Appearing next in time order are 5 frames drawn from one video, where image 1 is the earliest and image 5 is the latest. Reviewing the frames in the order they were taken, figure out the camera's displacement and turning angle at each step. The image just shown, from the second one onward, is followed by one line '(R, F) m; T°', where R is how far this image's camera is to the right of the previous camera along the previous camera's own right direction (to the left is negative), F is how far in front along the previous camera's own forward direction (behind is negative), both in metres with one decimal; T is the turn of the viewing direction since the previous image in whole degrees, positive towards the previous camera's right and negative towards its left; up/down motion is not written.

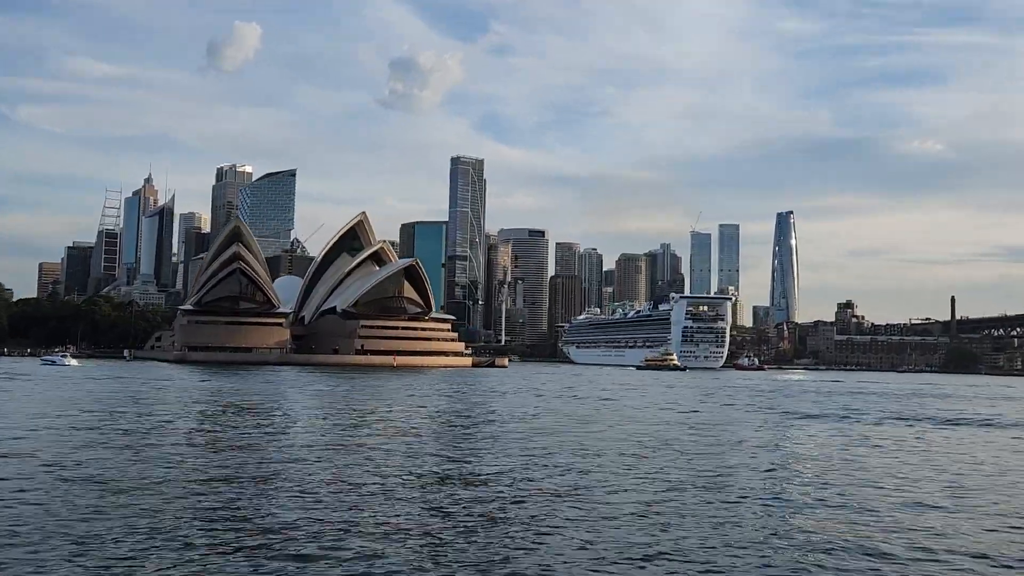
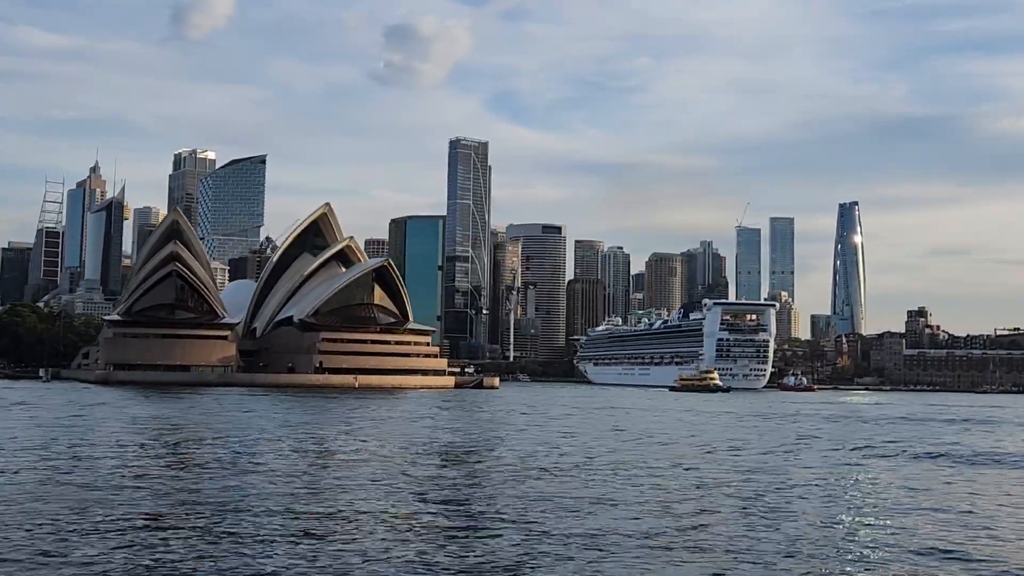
(+0.6, +13.4) m; -1°
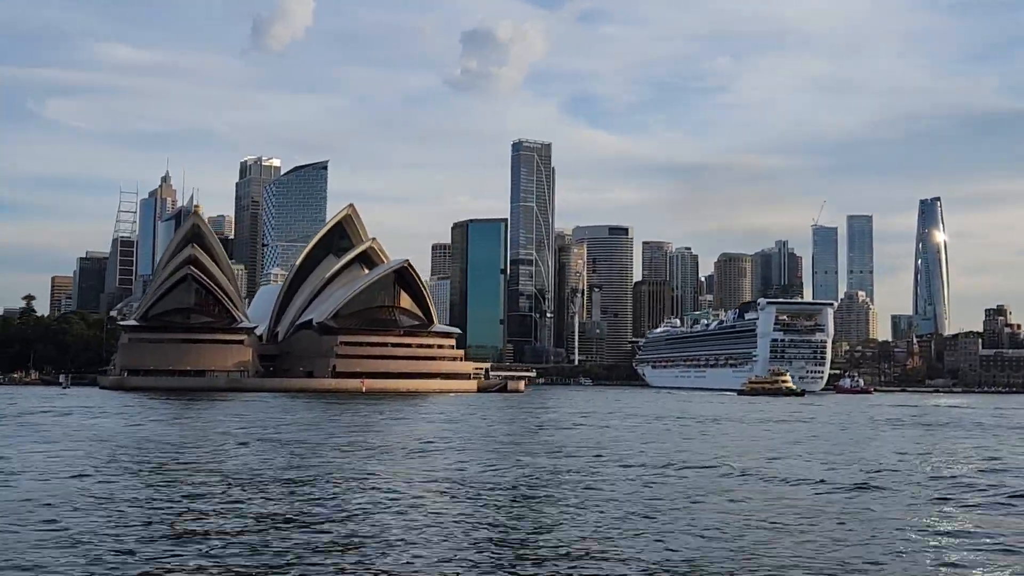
(+4.7, +1.2) m; -7°
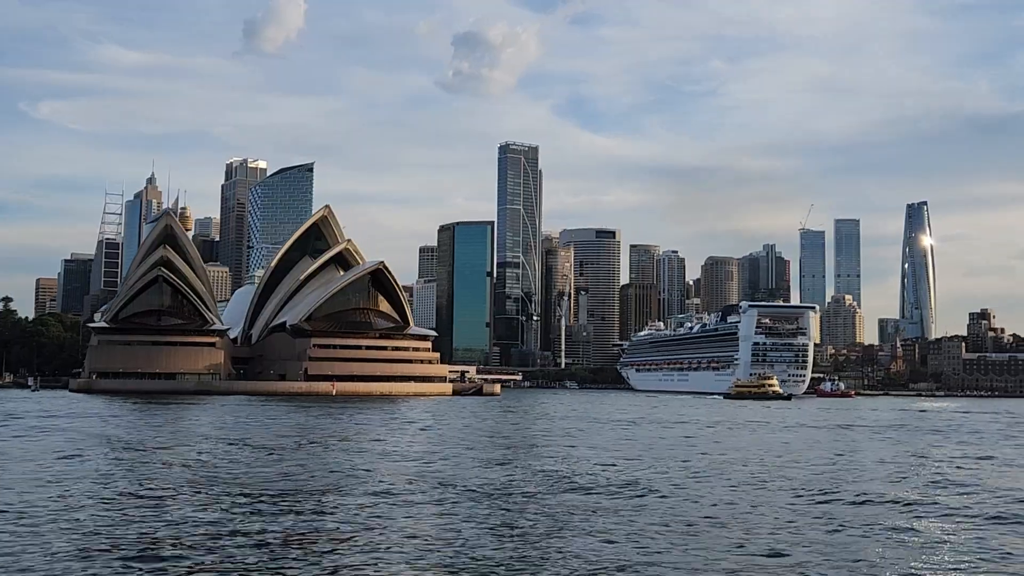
(+1.2, +0.2) m; 0°
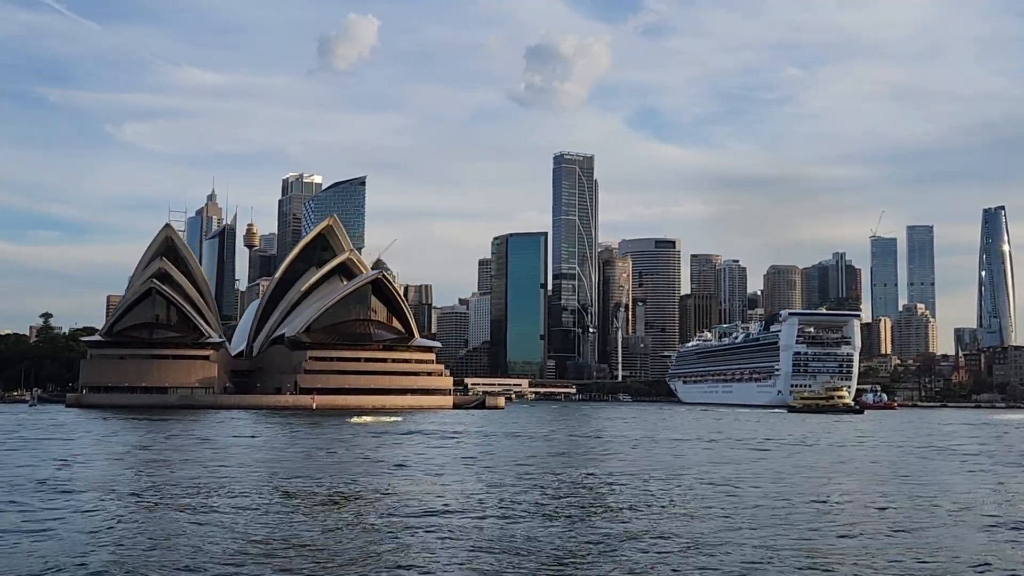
(+5.8, +1.7) m; -7°
